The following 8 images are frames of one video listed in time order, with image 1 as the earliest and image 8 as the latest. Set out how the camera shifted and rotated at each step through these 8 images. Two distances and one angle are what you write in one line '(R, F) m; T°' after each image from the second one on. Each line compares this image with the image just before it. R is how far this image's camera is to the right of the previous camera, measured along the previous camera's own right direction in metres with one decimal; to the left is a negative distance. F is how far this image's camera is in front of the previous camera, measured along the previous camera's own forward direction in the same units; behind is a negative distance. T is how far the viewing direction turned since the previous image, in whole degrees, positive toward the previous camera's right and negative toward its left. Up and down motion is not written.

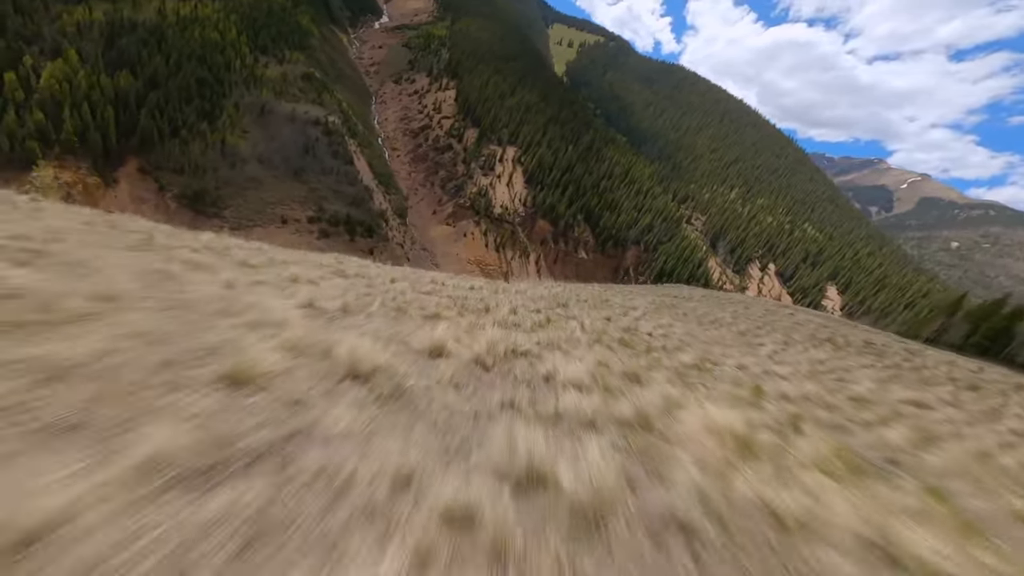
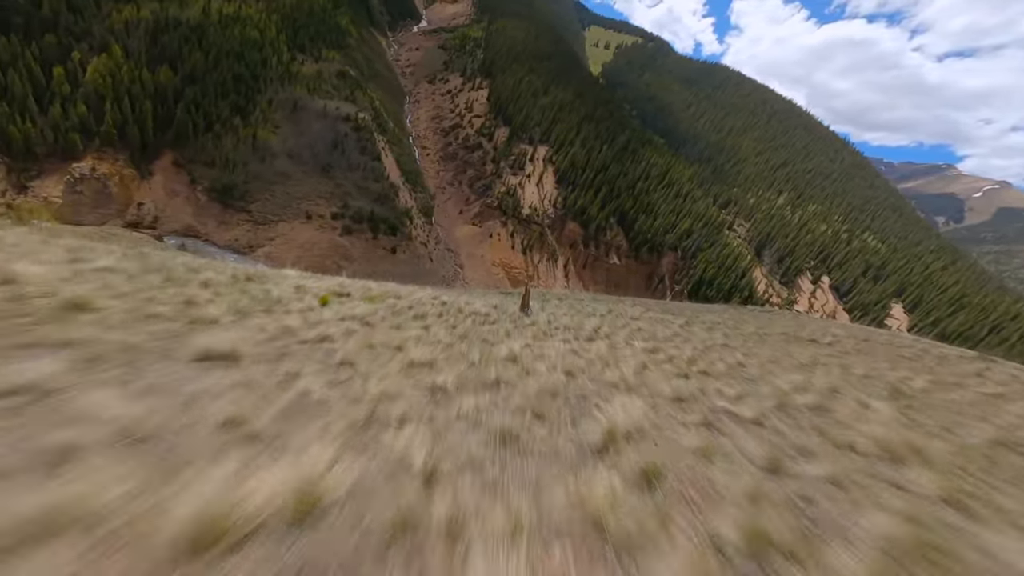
(0.0, +3.7) m; -5°
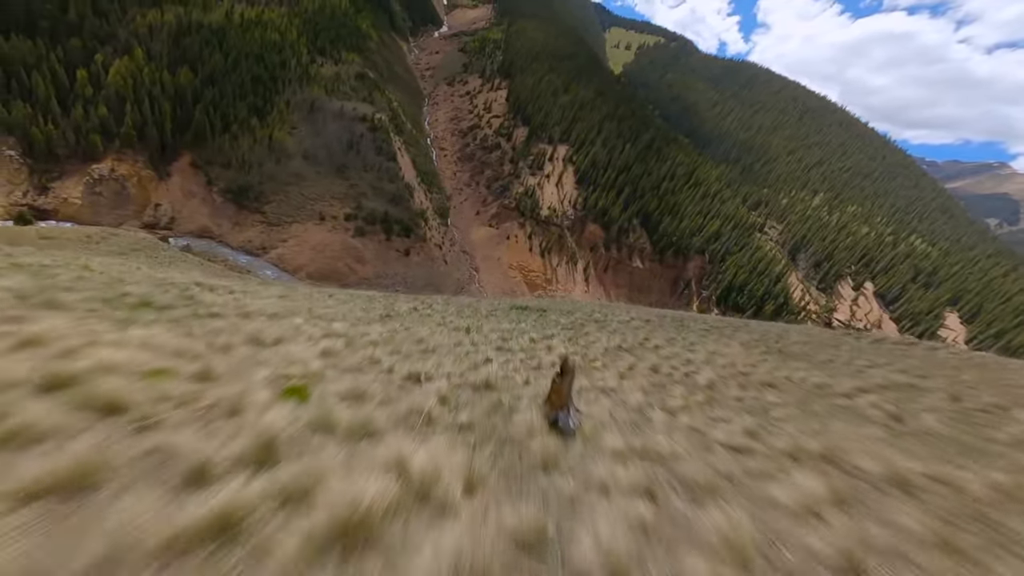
(0.0, +2.8) m; -3°
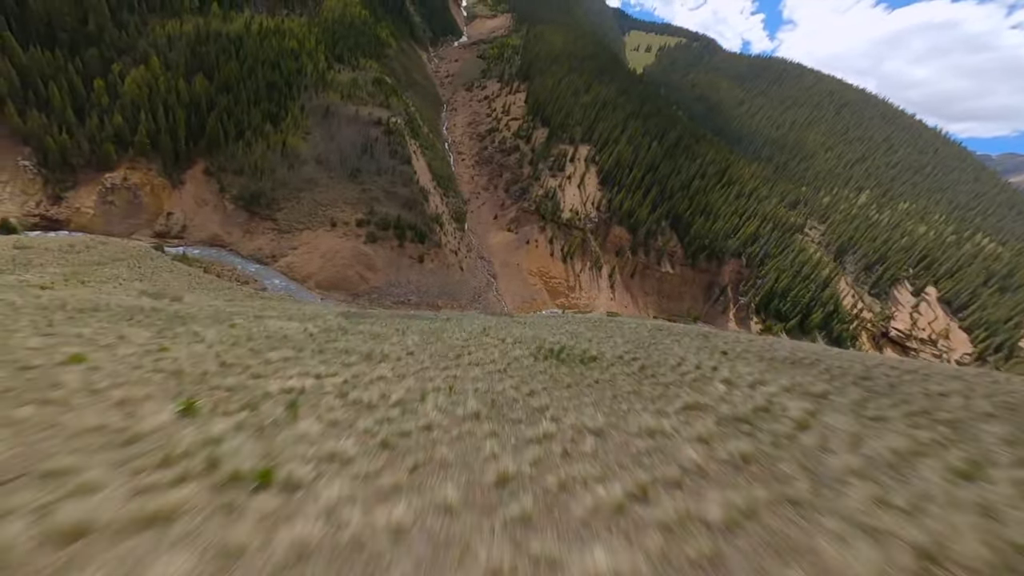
(-0.1, +3.9) m; -3°
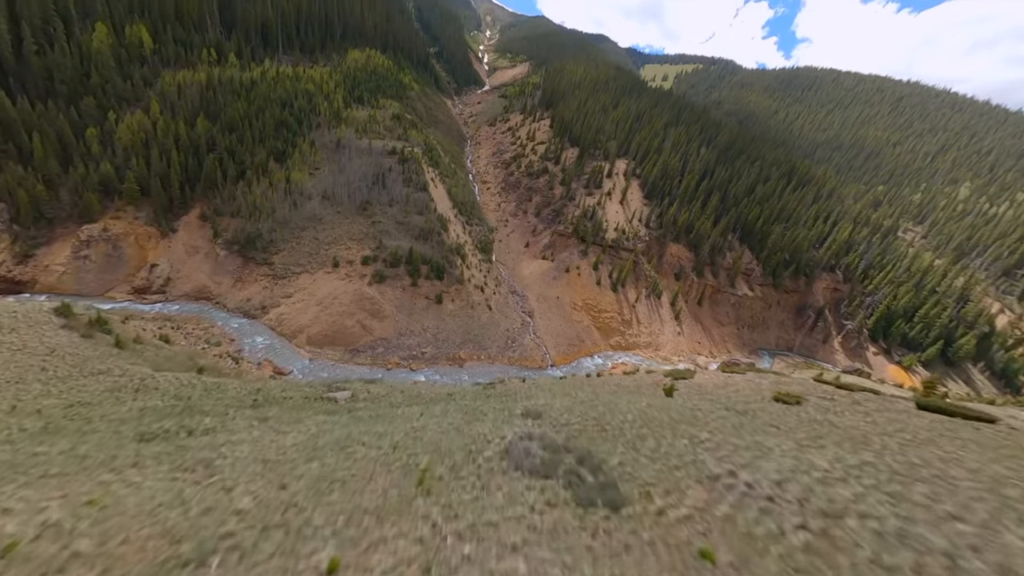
(-0.9, +10.8) m; -6°
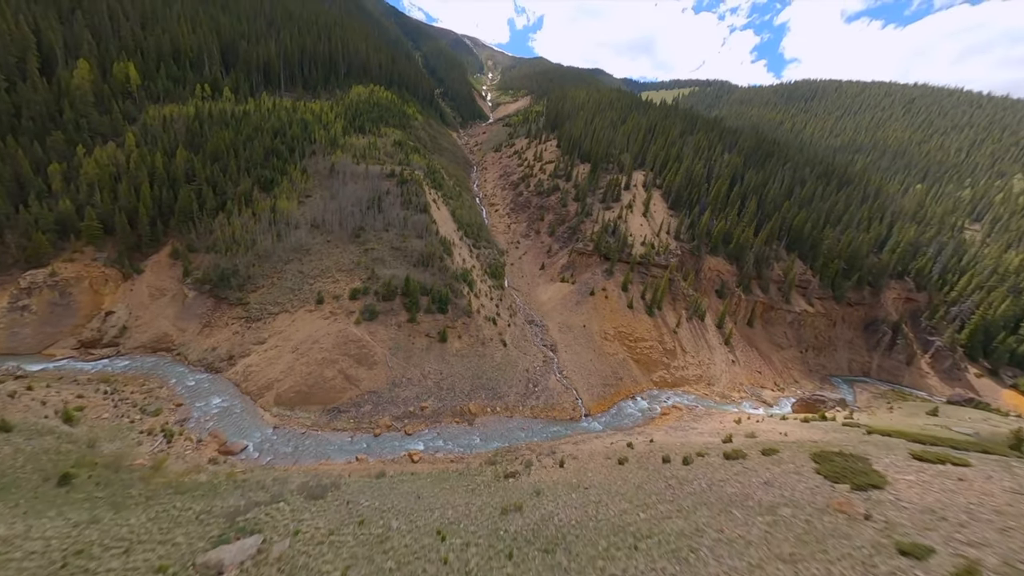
(-0.5, +7.2) m; -2°
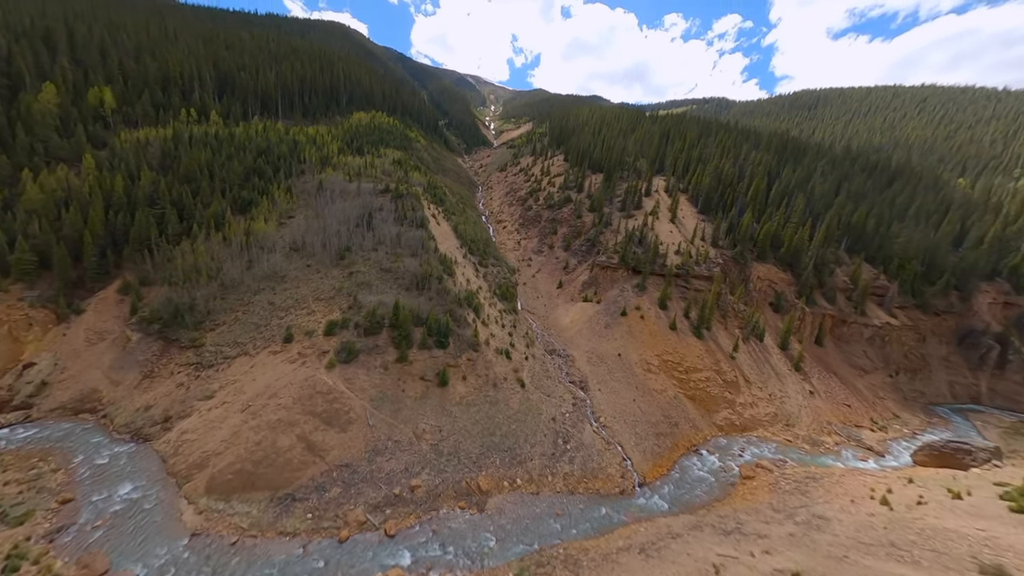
(-0.5, +7.4) m; -2°
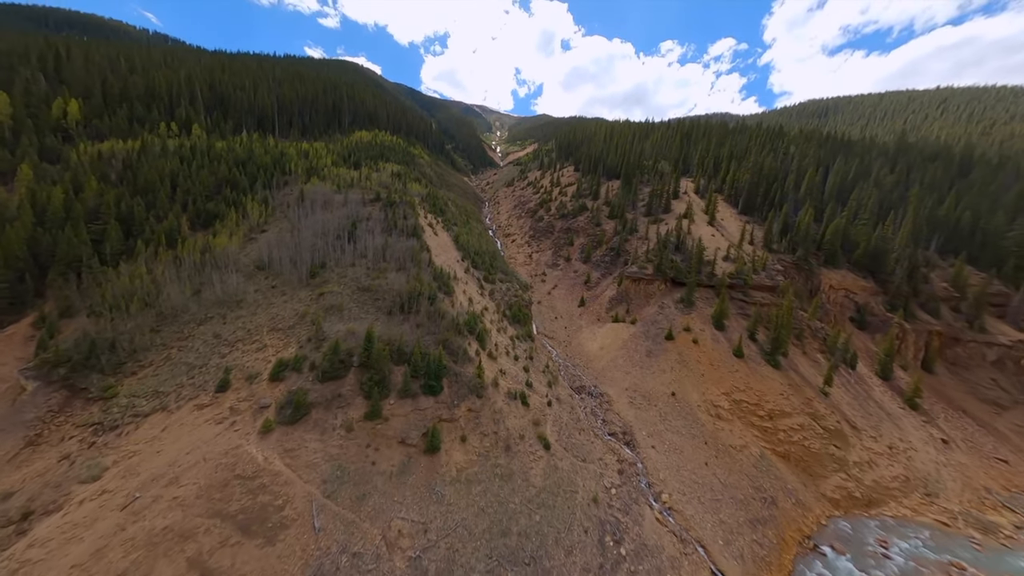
(-0.3, +7.7) m; -2°
